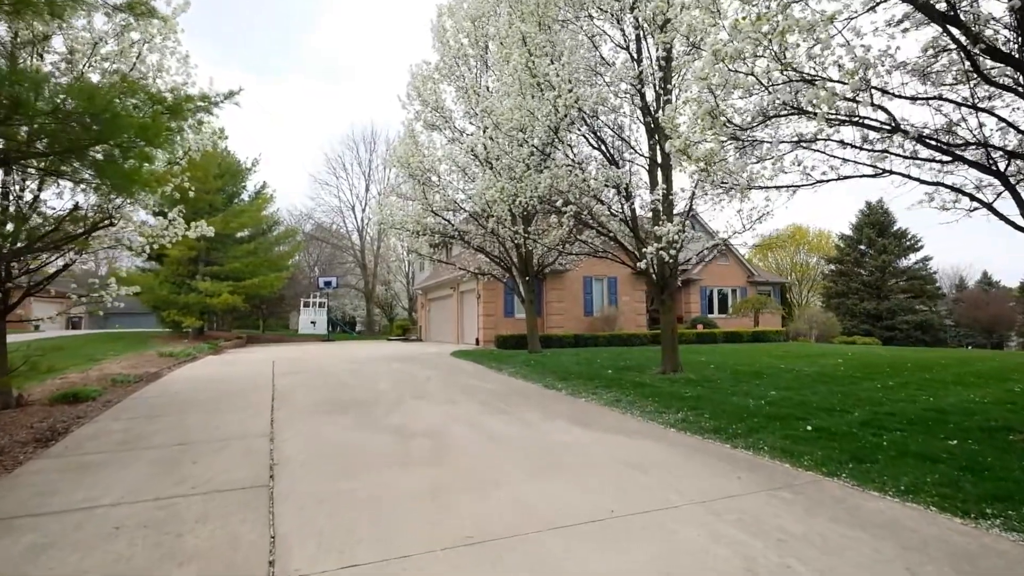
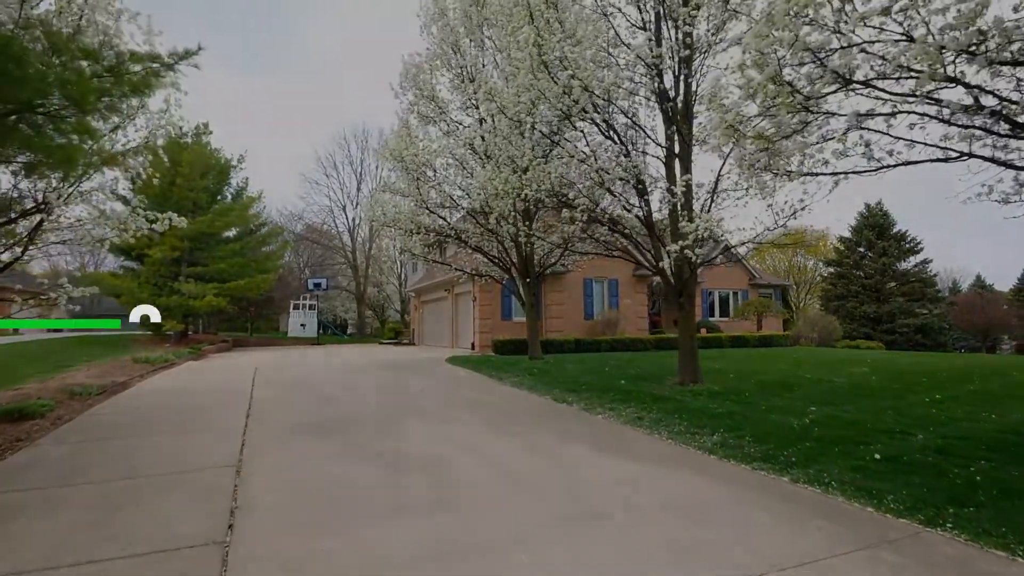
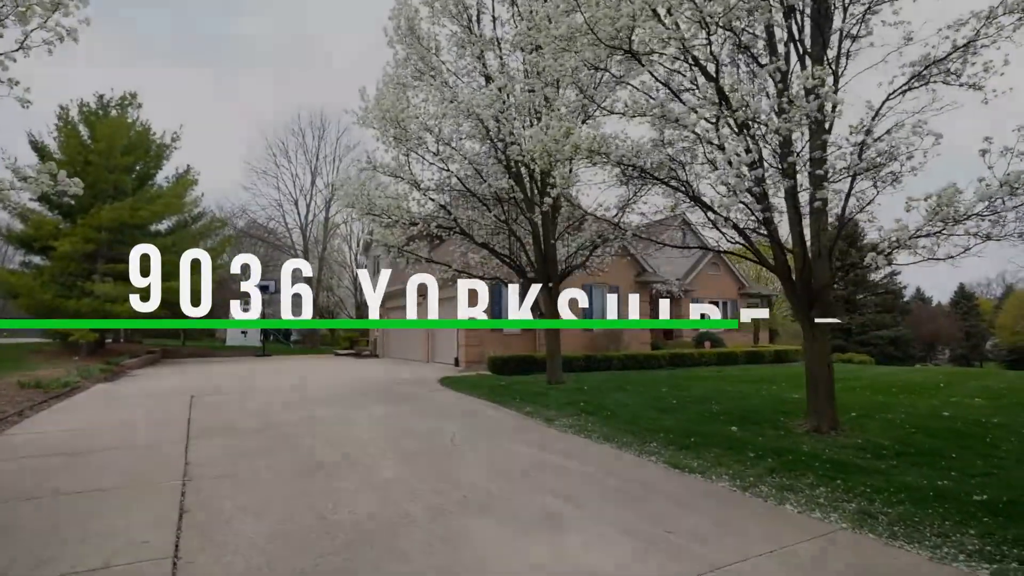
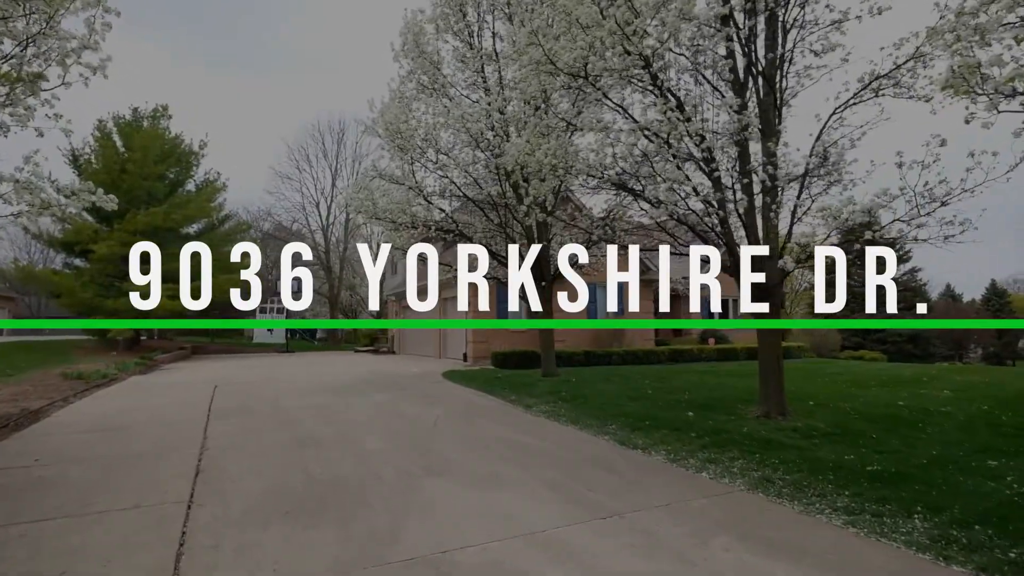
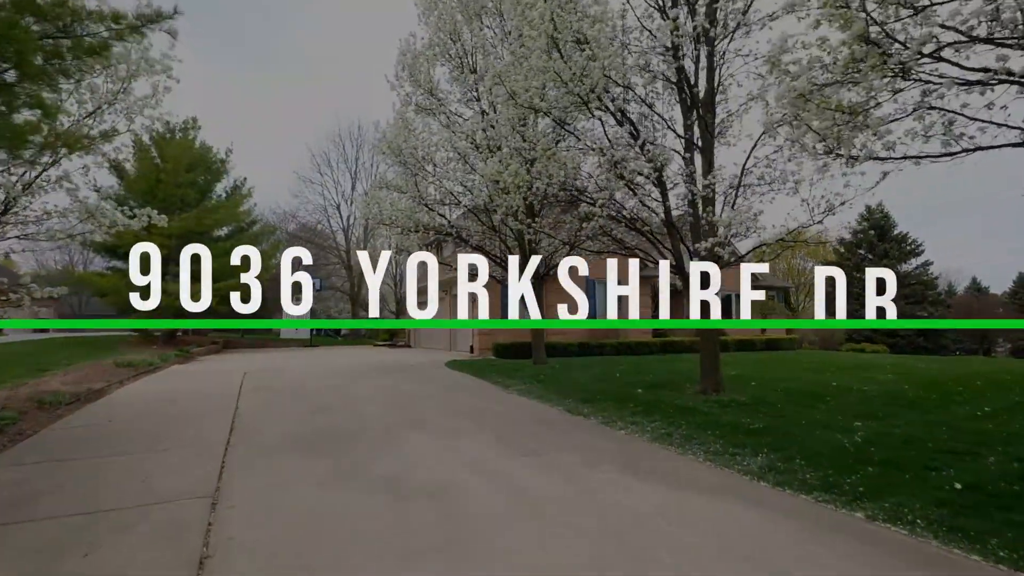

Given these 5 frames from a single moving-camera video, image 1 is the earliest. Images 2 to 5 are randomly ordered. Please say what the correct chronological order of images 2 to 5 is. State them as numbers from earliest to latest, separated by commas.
2, 5, 4, 3
